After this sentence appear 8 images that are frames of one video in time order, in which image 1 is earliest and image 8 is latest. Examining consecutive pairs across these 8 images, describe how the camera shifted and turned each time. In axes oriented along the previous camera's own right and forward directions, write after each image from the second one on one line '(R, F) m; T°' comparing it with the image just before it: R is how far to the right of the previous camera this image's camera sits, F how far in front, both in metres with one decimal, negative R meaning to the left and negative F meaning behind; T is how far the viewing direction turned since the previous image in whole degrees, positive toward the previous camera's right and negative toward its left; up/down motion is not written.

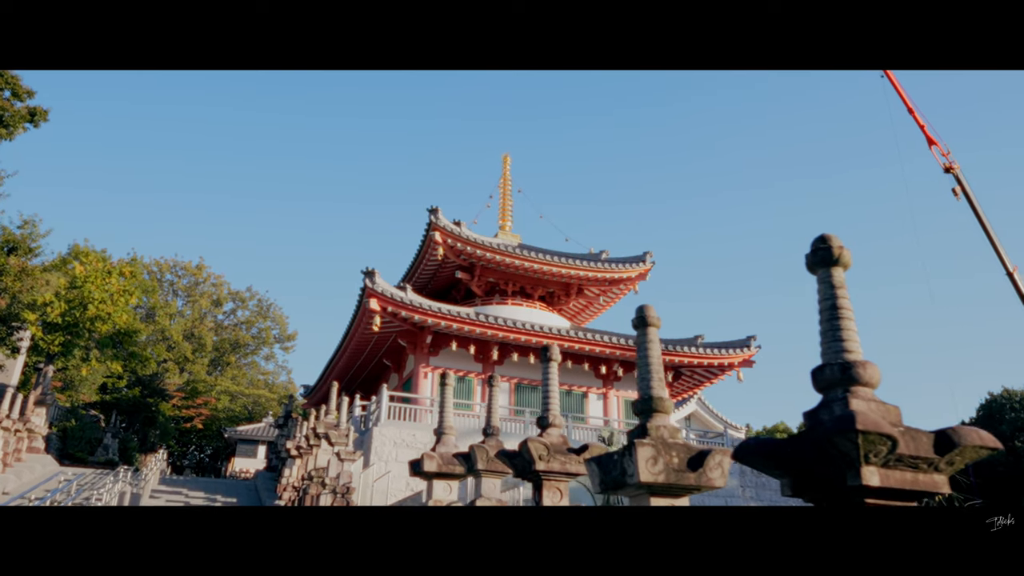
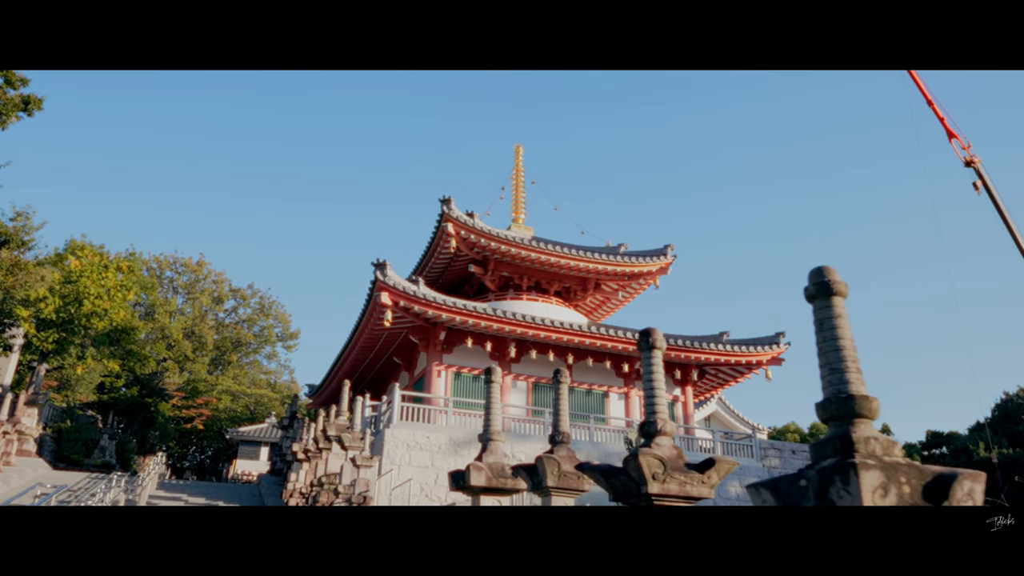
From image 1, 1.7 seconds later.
(-0.5, +1.1) m; 0°
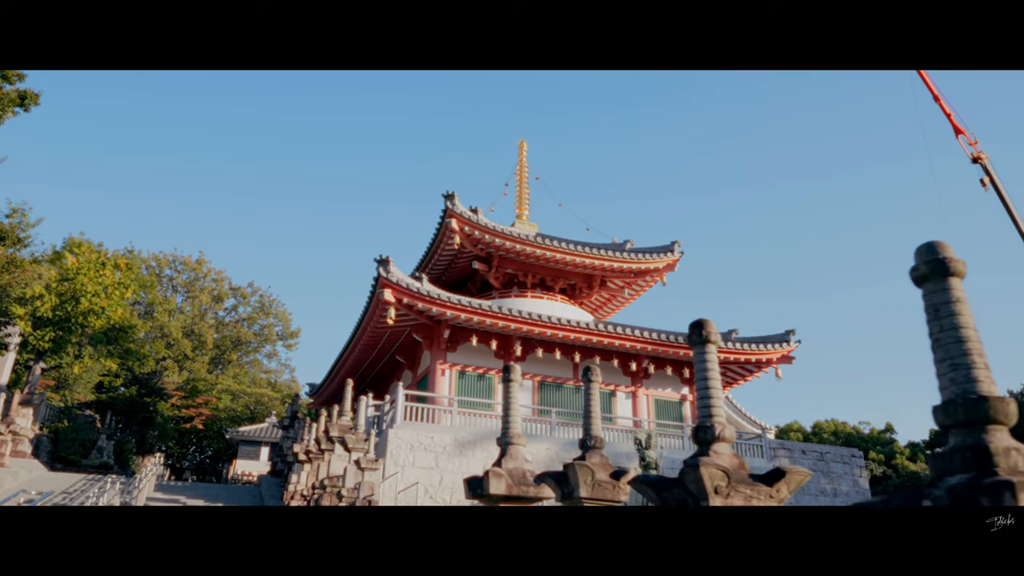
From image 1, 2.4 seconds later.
(-0.2, +0.4) m; 0°
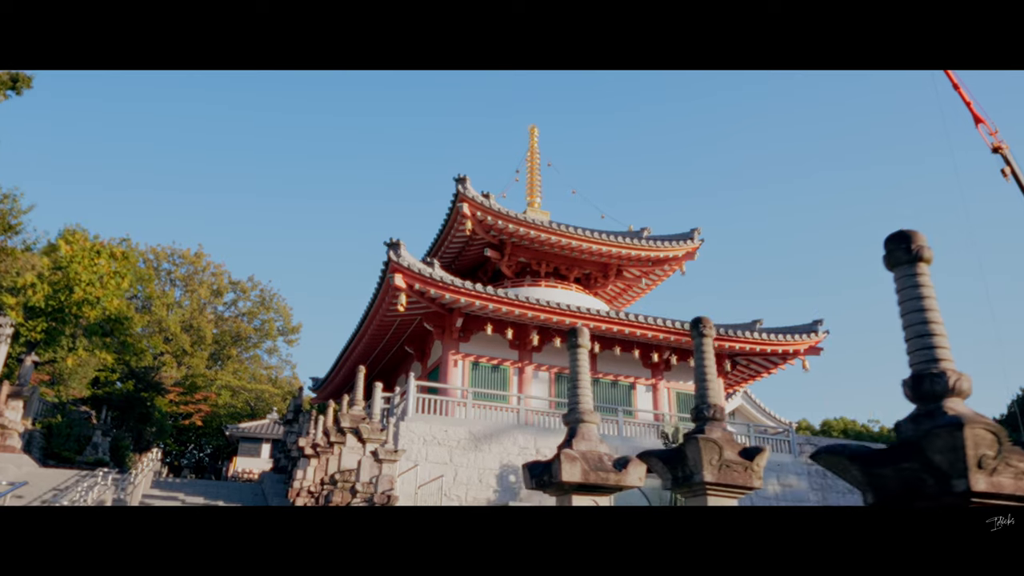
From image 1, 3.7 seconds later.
(-0.4, +0.9) m; 0°
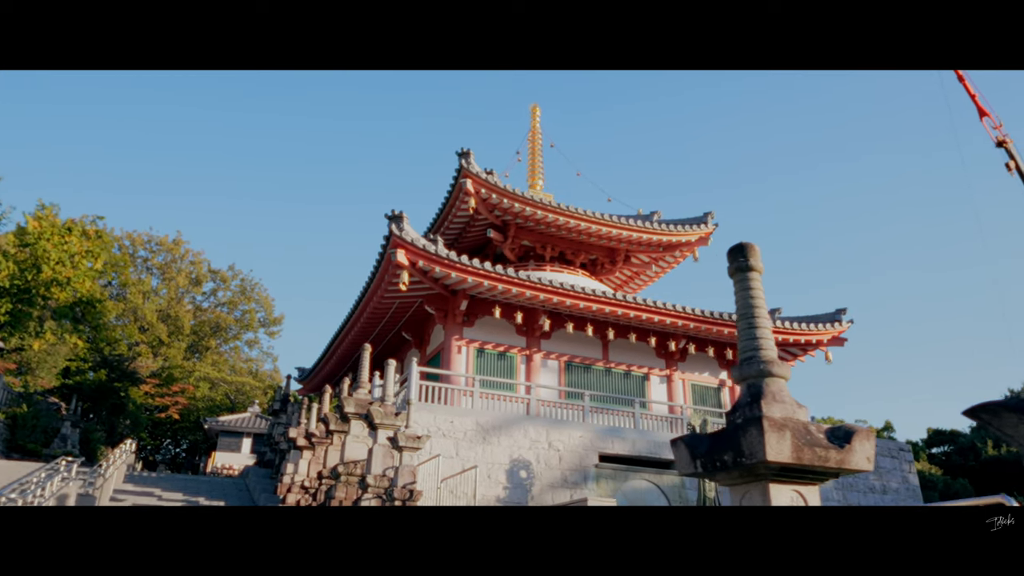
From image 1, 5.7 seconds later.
(-0.7, +1.3) m; +2°
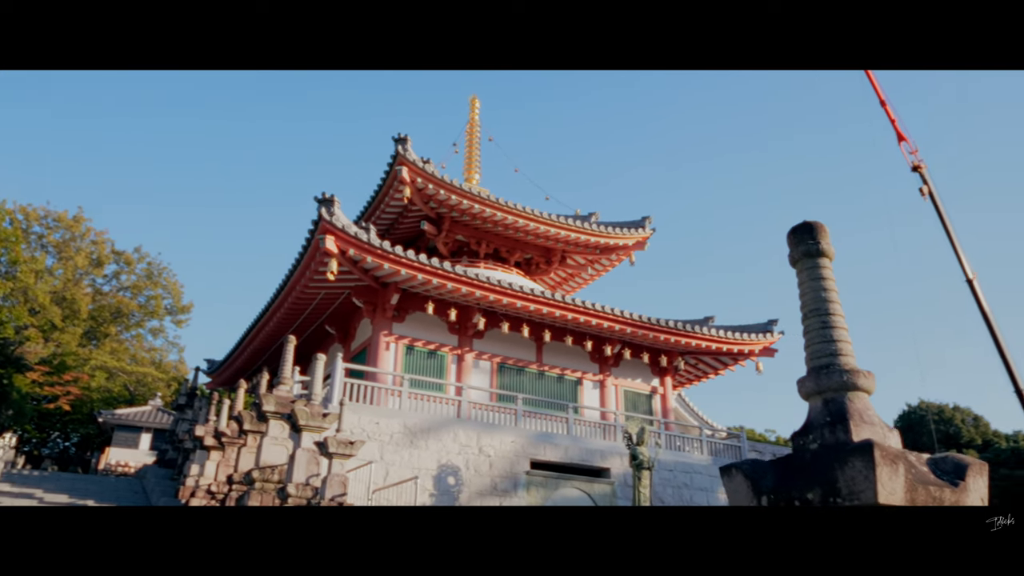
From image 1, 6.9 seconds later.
(-0.3, +0.7) m; +6°
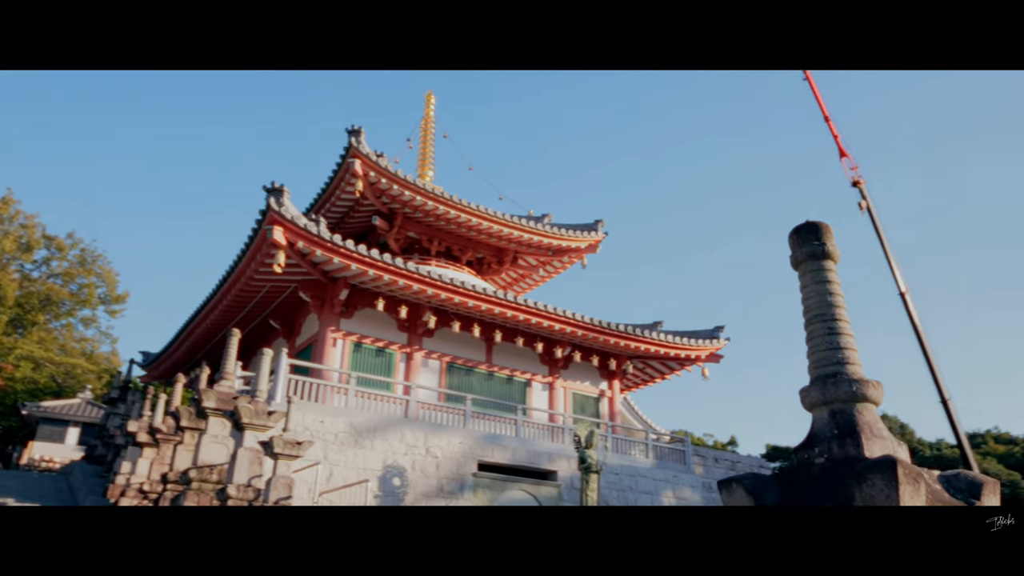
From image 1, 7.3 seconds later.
(-0.1, +0.1) m; +4°
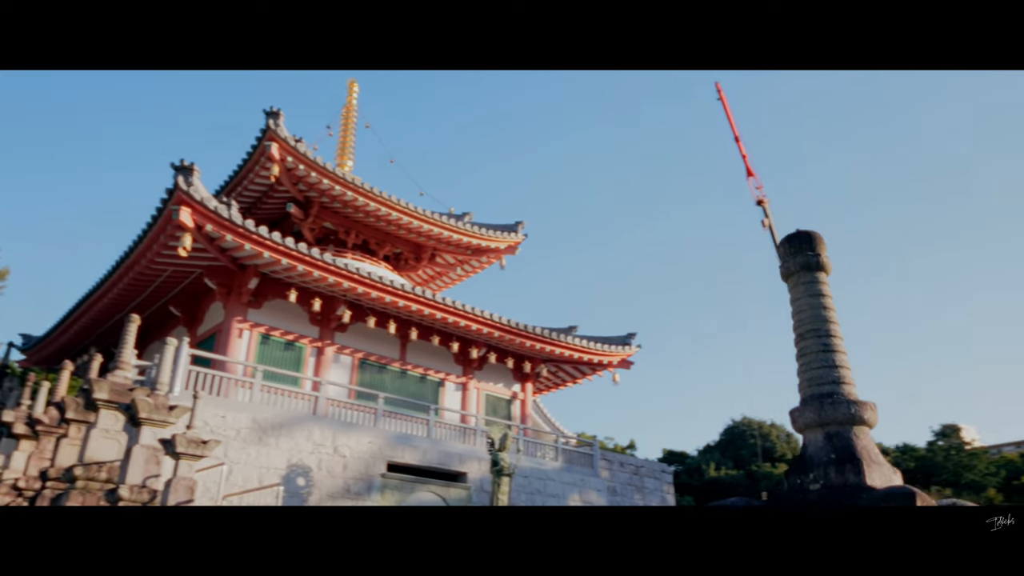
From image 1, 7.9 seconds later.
(-0.2, +0.1) m; +7°
